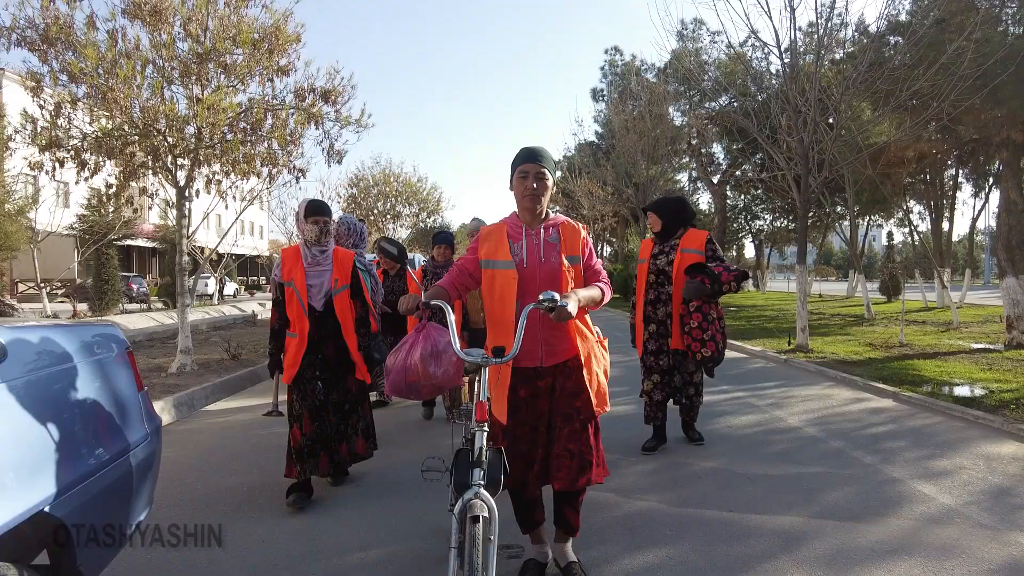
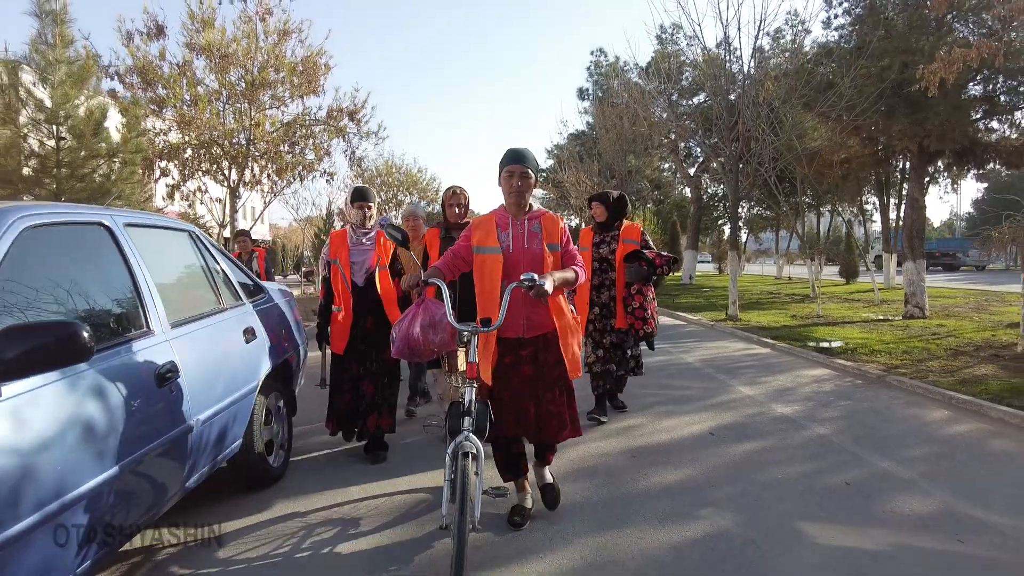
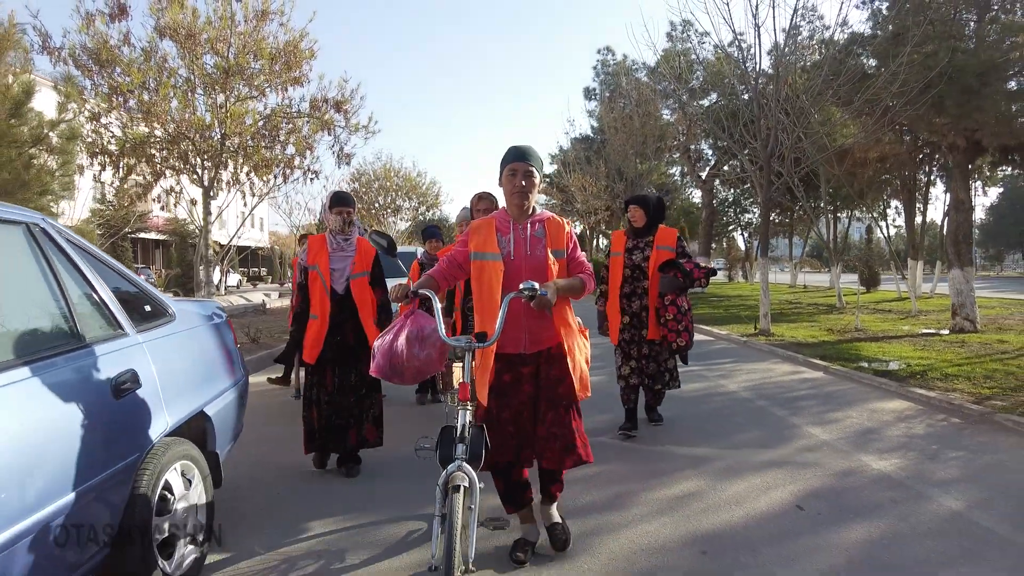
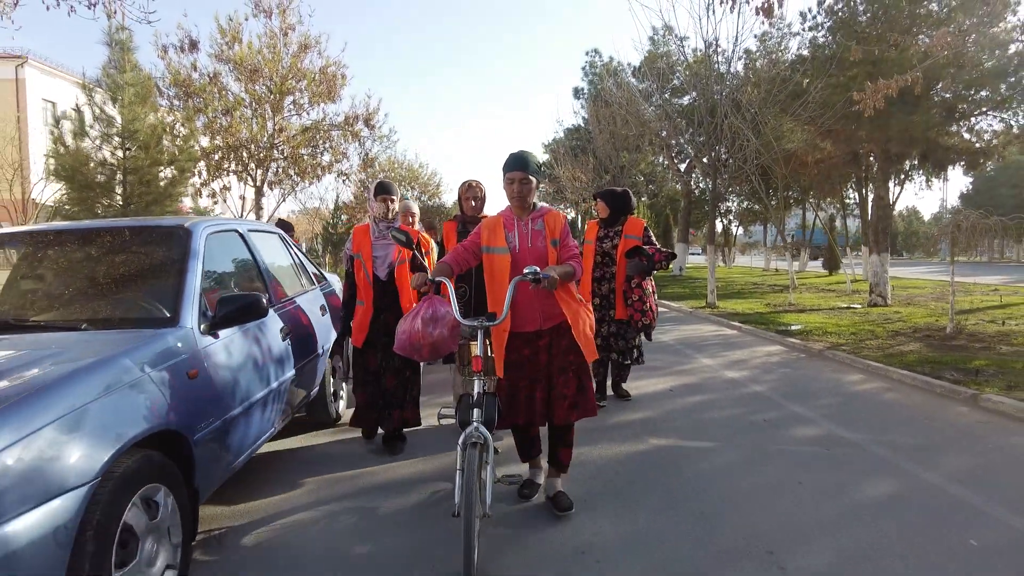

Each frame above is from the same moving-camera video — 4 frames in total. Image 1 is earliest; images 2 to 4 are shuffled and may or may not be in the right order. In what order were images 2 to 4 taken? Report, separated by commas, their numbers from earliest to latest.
3, 2, 4
